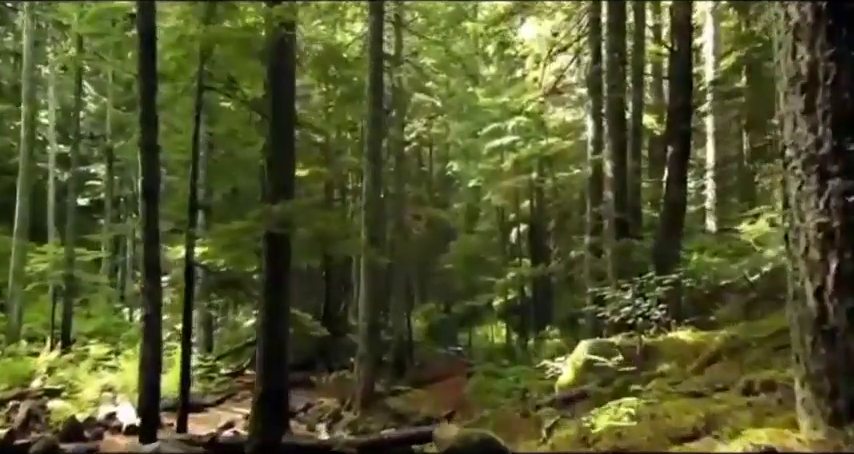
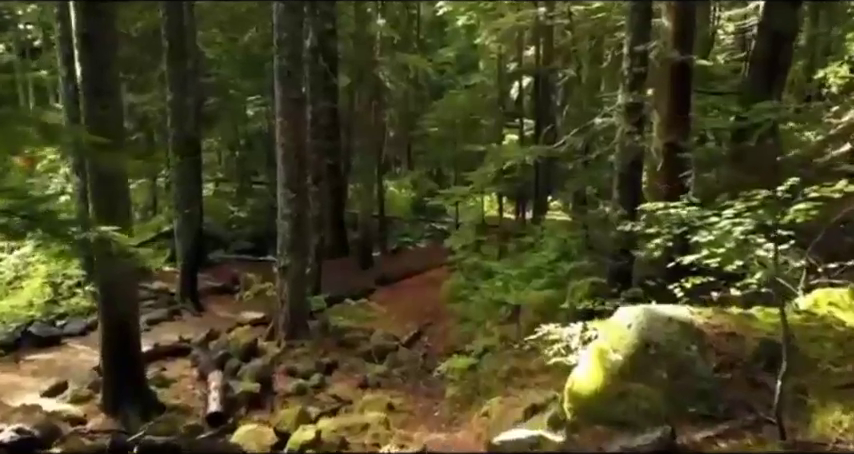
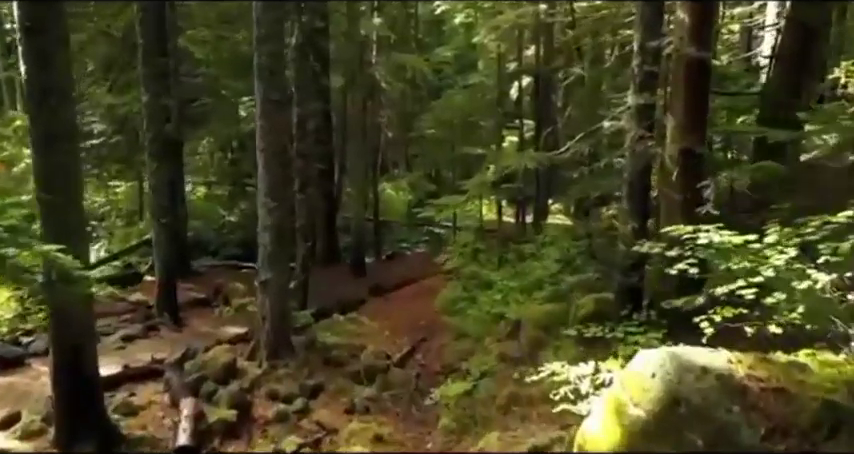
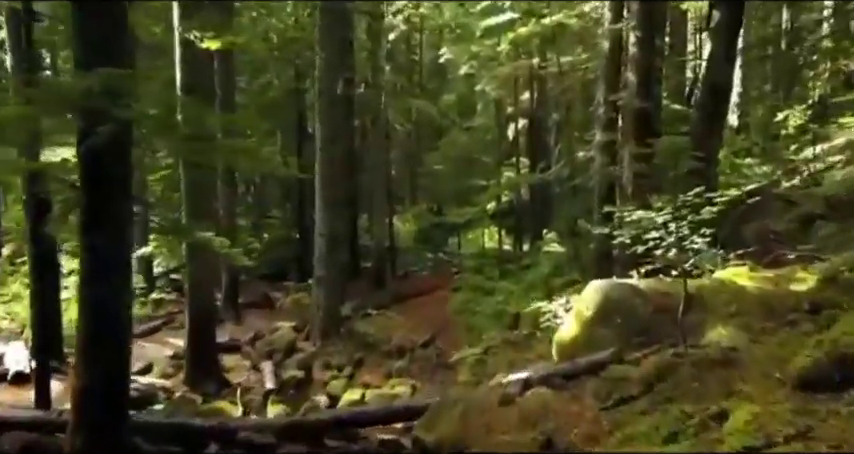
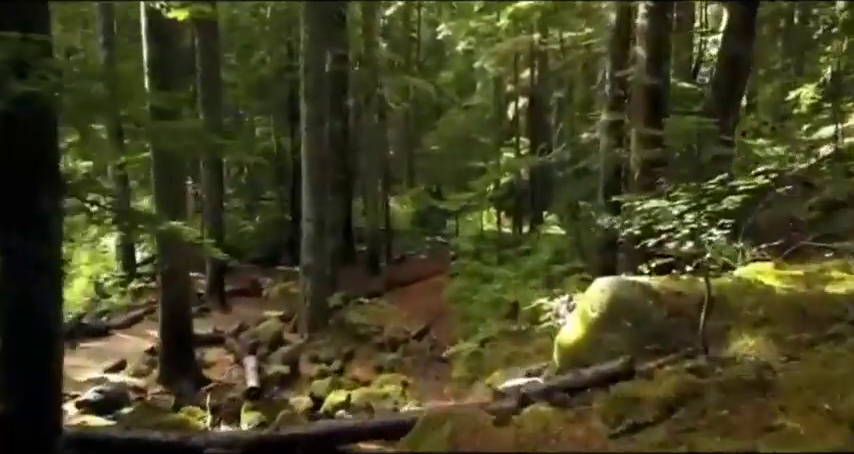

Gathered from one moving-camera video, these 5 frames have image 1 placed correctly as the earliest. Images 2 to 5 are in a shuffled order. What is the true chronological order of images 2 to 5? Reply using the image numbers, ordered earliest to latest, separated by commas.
4, 5, 2, 3
